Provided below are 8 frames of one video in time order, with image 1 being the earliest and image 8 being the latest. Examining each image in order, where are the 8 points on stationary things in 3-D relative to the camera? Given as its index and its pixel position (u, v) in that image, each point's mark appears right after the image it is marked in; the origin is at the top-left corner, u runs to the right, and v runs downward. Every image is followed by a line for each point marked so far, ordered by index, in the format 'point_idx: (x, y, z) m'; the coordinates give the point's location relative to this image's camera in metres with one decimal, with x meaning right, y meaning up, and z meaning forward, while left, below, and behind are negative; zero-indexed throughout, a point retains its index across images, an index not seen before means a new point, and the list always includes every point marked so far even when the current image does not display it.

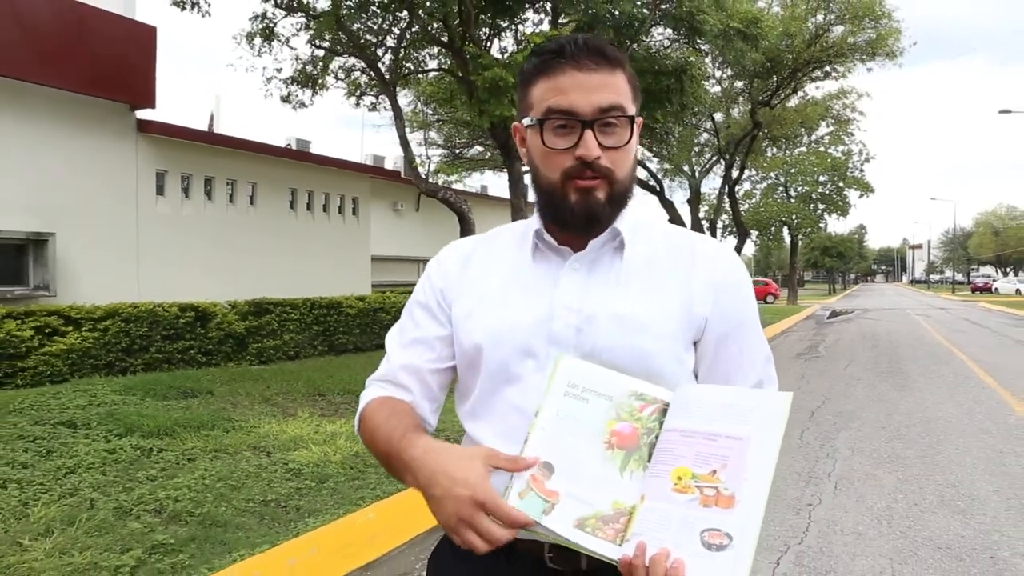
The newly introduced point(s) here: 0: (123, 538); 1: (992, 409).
0: (-1.9, -1.3, +3.8) m
1: (+4.8, -1.2, +7.7) m
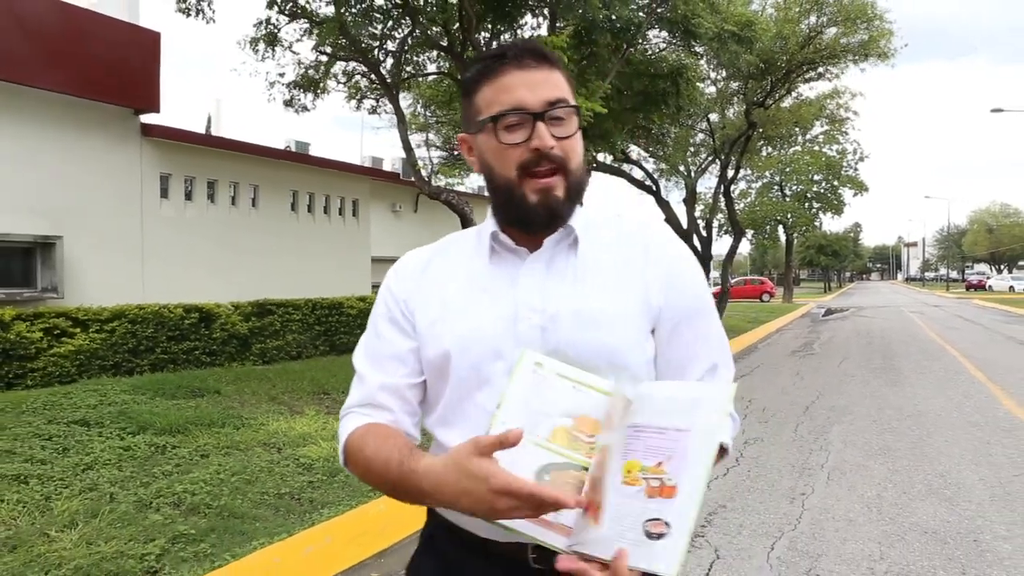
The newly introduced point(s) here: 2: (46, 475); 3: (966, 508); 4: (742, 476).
0: (-1.9, -1.3, +4.0) m
1: (+4.9, -1.2, +7.9) m
2: (-3.0, -1.2, +5.0) m
3: (+2.5, -1.2, +4.3) m
4: (+1.5, -1.3, +5.1) m
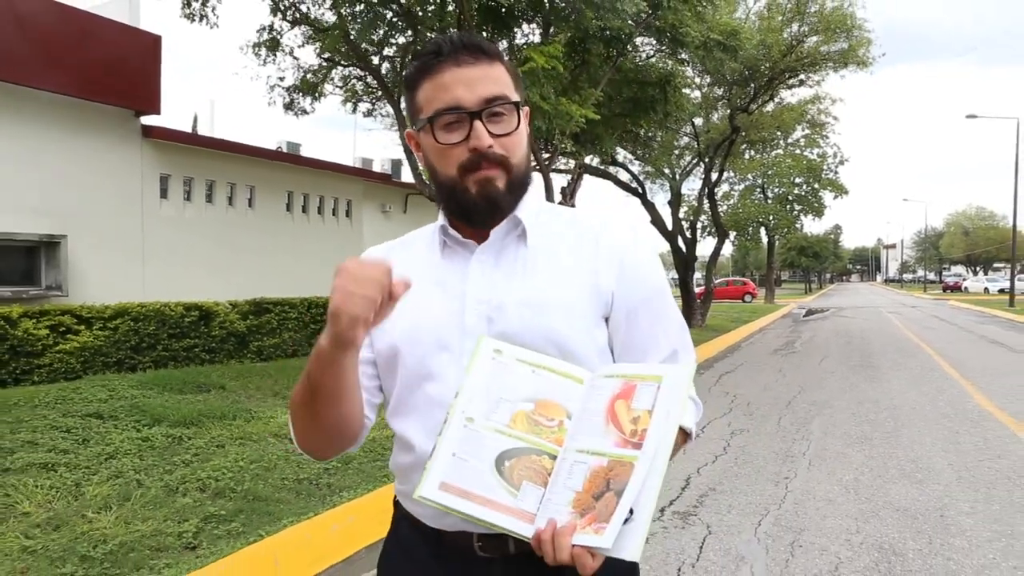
0: (-1.9, -1.2, +4.3) m
1: (+4.8, -1.2, +8.3) m
2: (-3.0, -1.2, +5.2) m
3: (+2.6, -1.2, +4.6) m
4: (+1.6, -1.2, +5.4) m
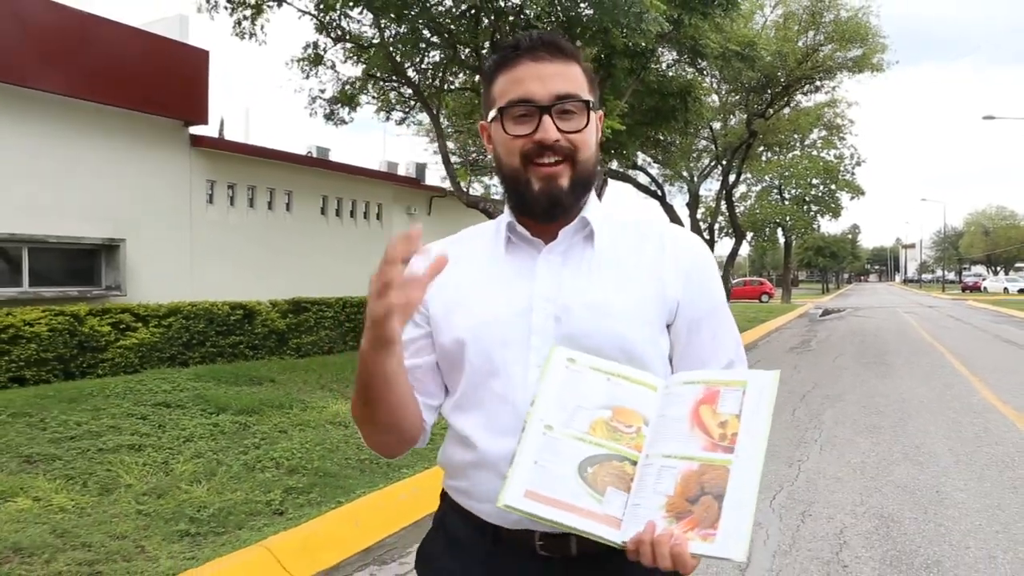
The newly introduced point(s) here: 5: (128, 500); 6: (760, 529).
0: (-1.6, -1.2, +4.8) m
1: (+5.2, -1.2, +8.8) m
2: (-2.7, -1.2, +5.9) m
3: (+2.8, -1.2, +5.1) m
4: (+1.8, -1.3, +6.0) m
5: (-2.3, -1.3, +4.5) m
6: (+1.3, -1.3, +4.1) m
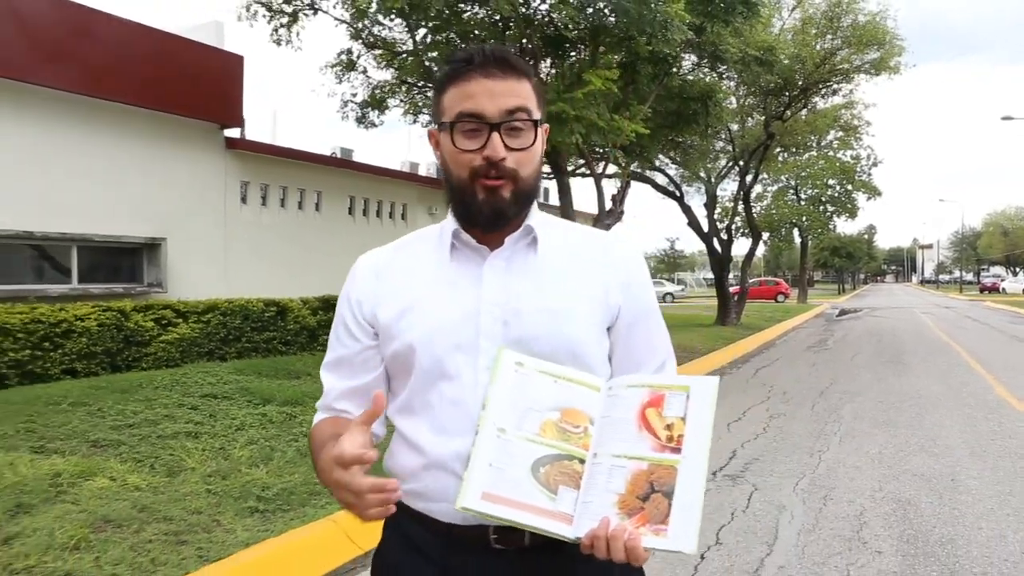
0: (-1.3, -1.2, +5.2) m
1: (+5.5, -1.2, +9.0) m
2: (-2.4, -1.2, +6.2) m
3: (+3.1, -1.2, +5.4) m
4: (+2.1, -1.2, +6.3) m
5: (-2.0, -1.2, +4.9) m
6: (+1.6, -1.3, +4.4) m
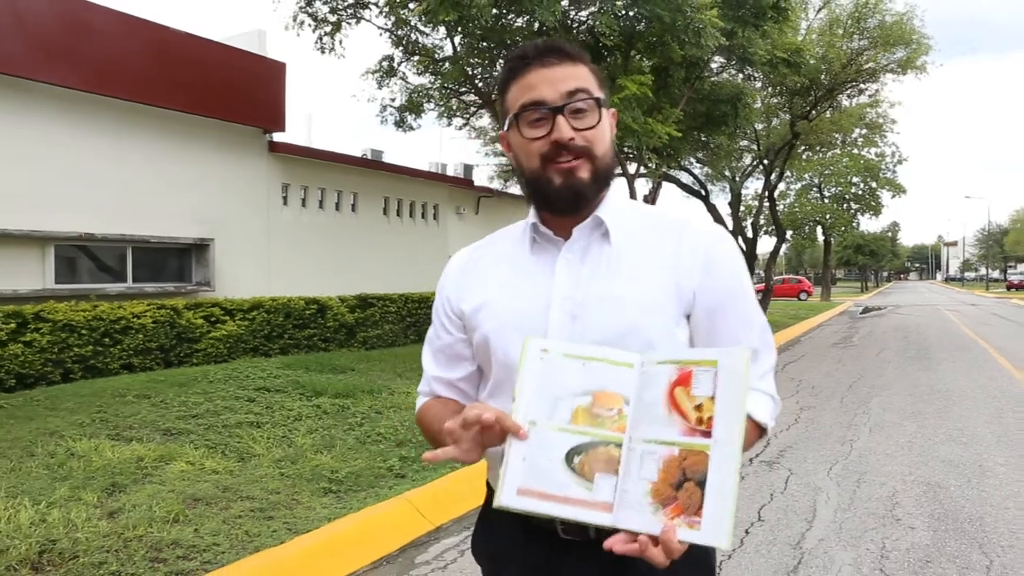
0: (-1.0, -1.2, +5.6) m
1: (+5.9, -1.2, +9.2) m
2: (-2.1, -1.2, +6.6) m
3: (+3.5, -1.2, +5.7) m
4: (+2.5, -1.2, +6.5) m
5: (-1.7, -1.2, +5.3) m
6: (+1.9, -1.3, +4.7) m
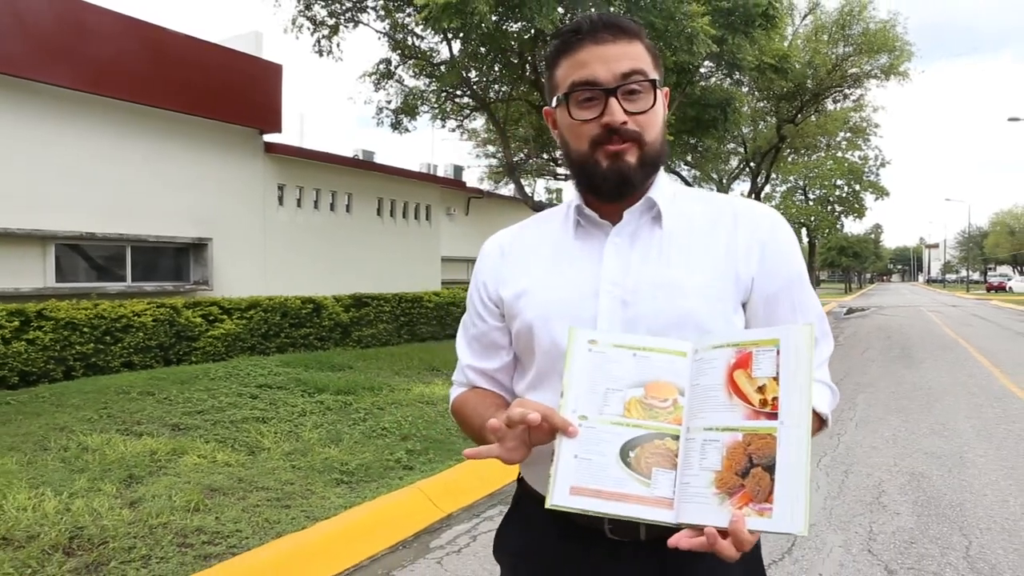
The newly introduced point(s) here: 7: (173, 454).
0: (-1.0, -1.2, +5.7) m
1: (+5.9, -1.2, +9.5) m
2: (-2.1, -1.1, +6.8) m
3: (+3.5, -1.2, +5.9) m
4: (+2.5, -1.2, +6.8) m
5: (-1.7, -1.2, +5.5) m
6: (+1.9, -1.2, +4.9) m
7: (-2.5, -1.2, +5.5) m
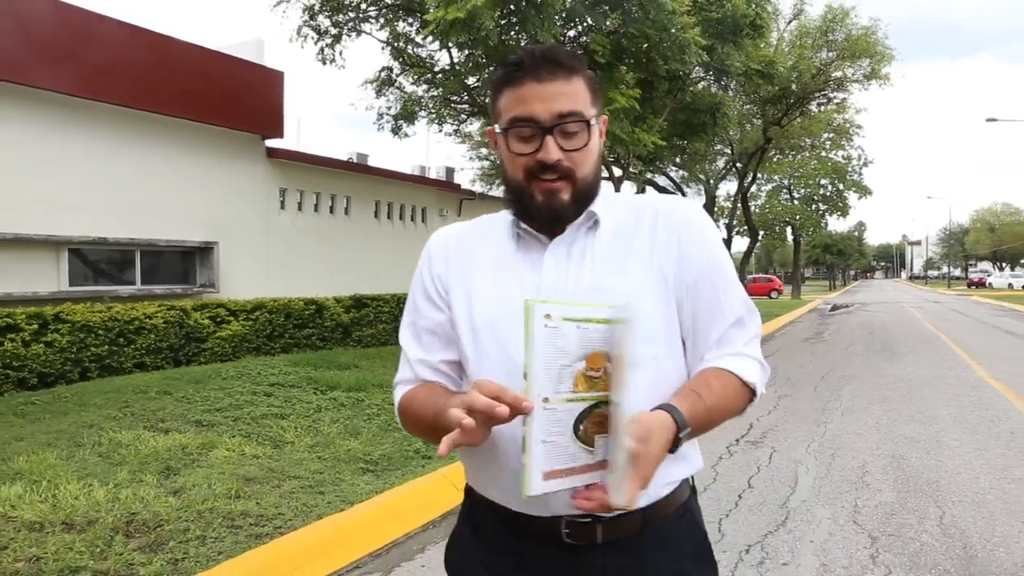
0: (-0.9, -1.2, +6.1) m
1: (+5.9, -1.1, +10.0) m
2: (-2.0, -1.2, +7.1) m
3: (+3.5, -1.2, +6.4) m
4: (+2.5, -1.2, +7.2) m
5: (-1.6, -1.2, +5.8) m
6: (+2.0, -1.2, +5.3) m
7: (-2.4, -1.2, +5.9) m
